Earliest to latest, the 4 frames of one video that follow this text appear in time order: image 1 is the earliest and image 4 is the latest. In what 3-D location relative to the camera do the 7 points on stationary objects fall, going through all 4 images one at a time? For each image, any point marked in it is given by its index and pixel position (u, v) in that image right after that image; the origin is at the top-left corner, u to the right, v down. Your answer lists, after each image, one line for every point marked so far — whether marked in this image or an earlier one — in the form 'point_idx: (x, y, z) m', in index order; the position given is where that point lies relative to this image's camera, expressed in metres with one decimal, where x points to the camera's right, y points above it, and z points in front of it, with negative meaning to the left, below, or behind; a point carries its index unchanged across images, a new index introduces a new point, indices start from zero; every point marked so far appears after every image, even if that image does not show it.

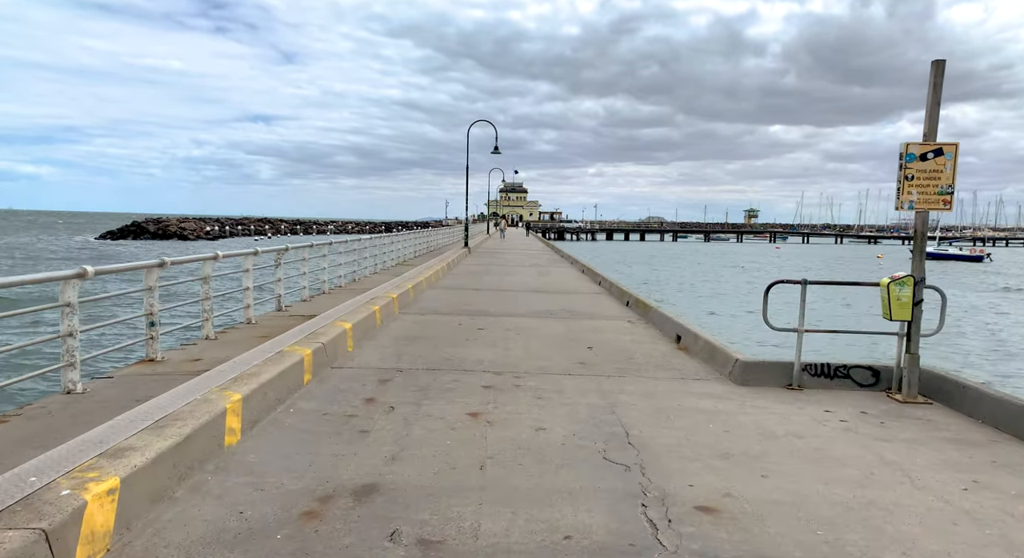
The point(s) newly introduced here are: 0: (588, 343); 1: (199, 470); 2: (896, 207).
0: (+1.1, -0.9, +9.4) m
1: (-2.0, -1.2, +4.3) m
2: (+3.8, +0.7, +6.6) m
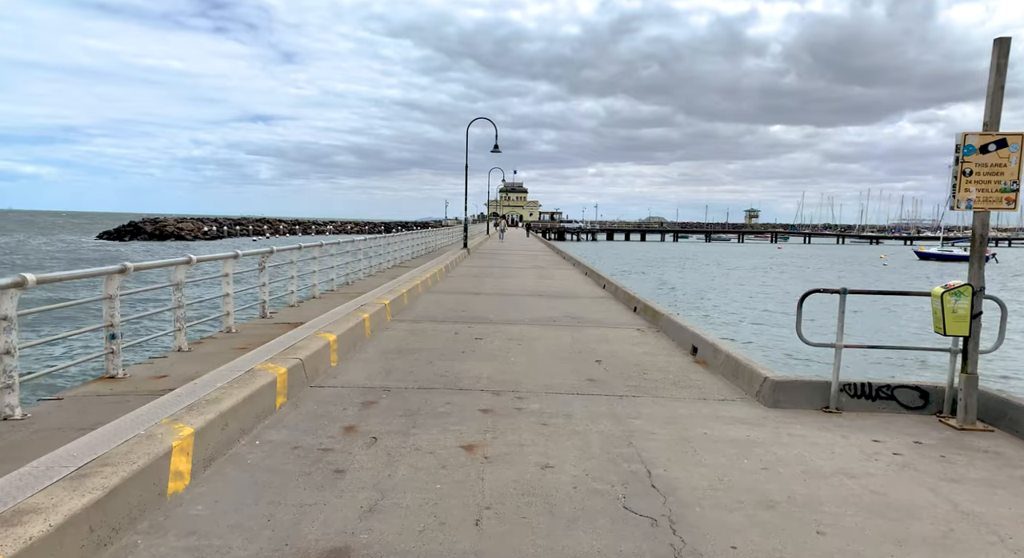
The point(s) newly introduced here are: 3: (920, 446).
0: (+1.1, -1.0, +8.6) m
1: (-2.0, -1.3, +3.5) m
2: (+3.8, +0.6, +5.8) m
3: (+3.2, -1.3, +5.2) m
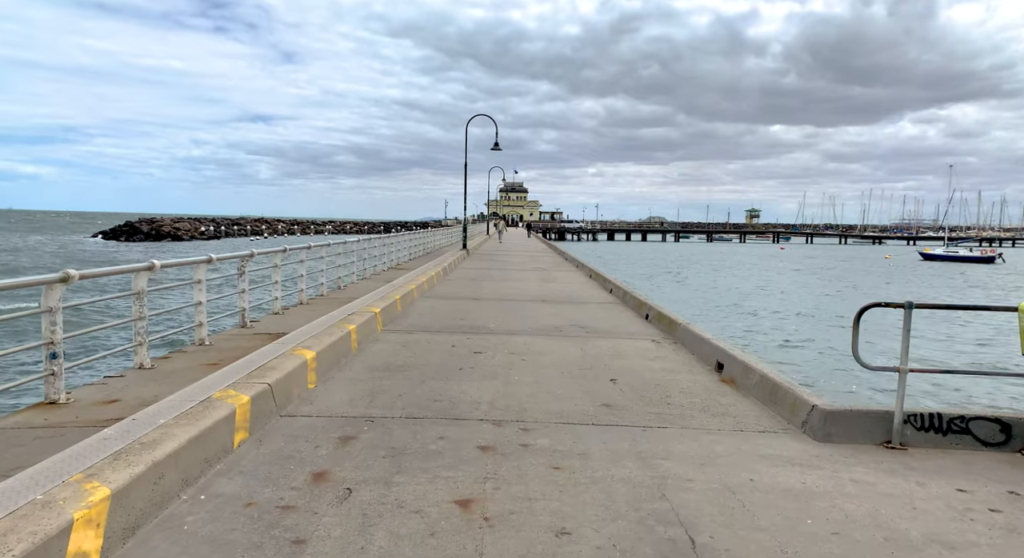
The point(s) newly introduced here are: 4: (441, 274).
0: (+1.1, -1.1, +7.6) m
1: (-1.9, -1.4, +2.5) m
2: (+3.8, +0.5, +4.8) m
3: (+3.2, -1.4, +4.3) m
4: (-2.1, +0.1, +19.5) m
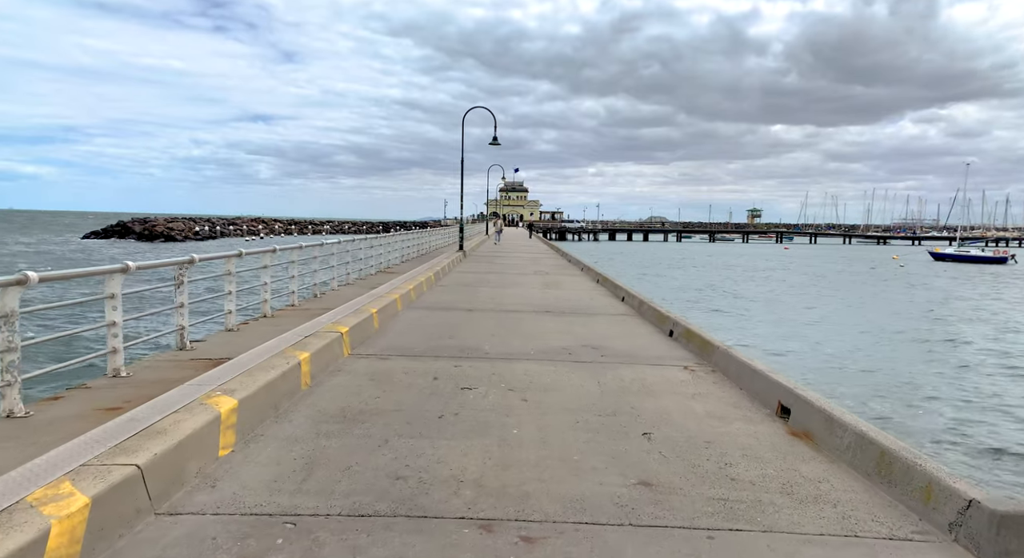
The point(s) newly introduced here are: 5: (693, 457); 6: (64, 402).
0: (+1.1, -1.2, +5.7) m
1: (-2.0, -1.5, +0.6) m
2: (+3.8, +0.4, +2.9) m
3: (+3.2, -1.5, +2.3) m
4: (-2.1, 0.0, +17.6) m
5: (+1.3, -1.3, +5.0) m
6: (-4.1, -1.1, +6.2) m
